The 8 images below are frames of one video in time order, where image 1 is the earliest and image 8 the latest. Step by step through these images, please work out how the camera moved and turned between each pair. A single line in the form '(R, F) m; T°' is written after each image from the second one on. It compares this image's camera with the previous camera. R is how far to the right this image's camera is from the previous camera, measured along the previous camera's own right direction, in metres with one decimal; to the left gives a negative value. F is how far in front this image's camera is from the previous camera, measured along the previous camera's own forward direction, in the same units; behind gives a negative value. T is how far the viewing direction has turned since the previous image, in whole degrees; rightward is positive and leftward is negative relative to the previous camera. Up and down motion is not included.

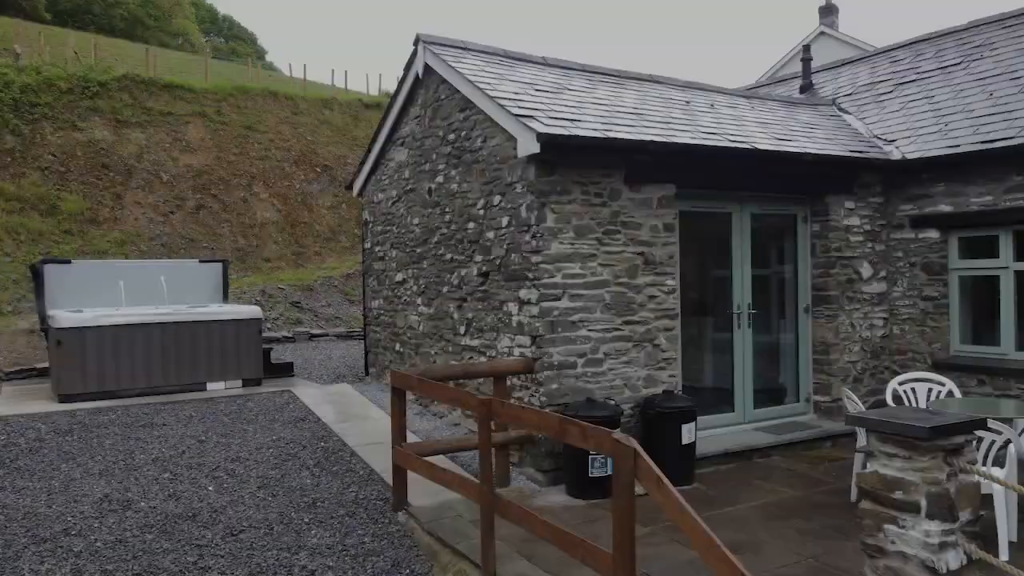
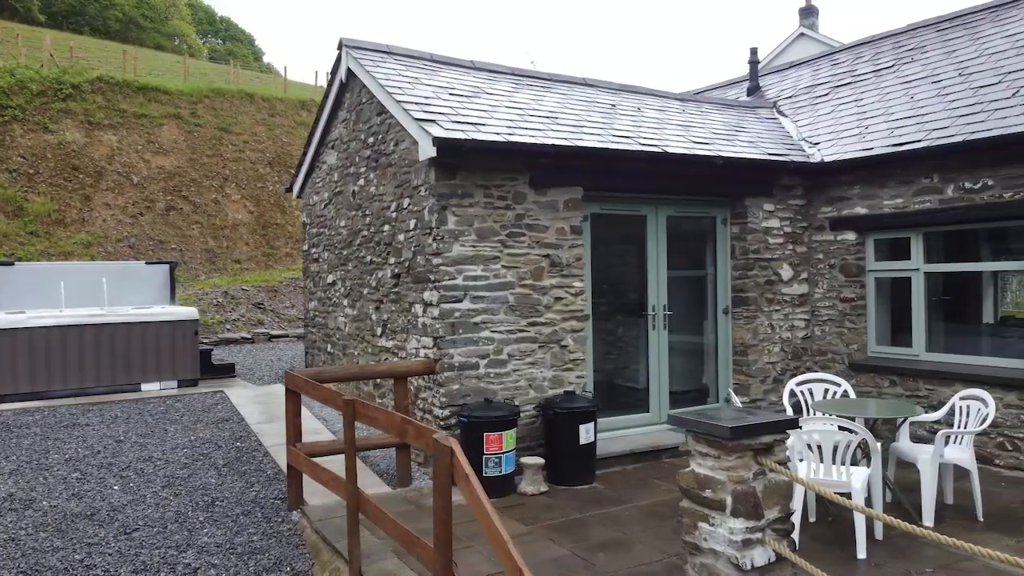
(+0.6, -0.1) m; 0°
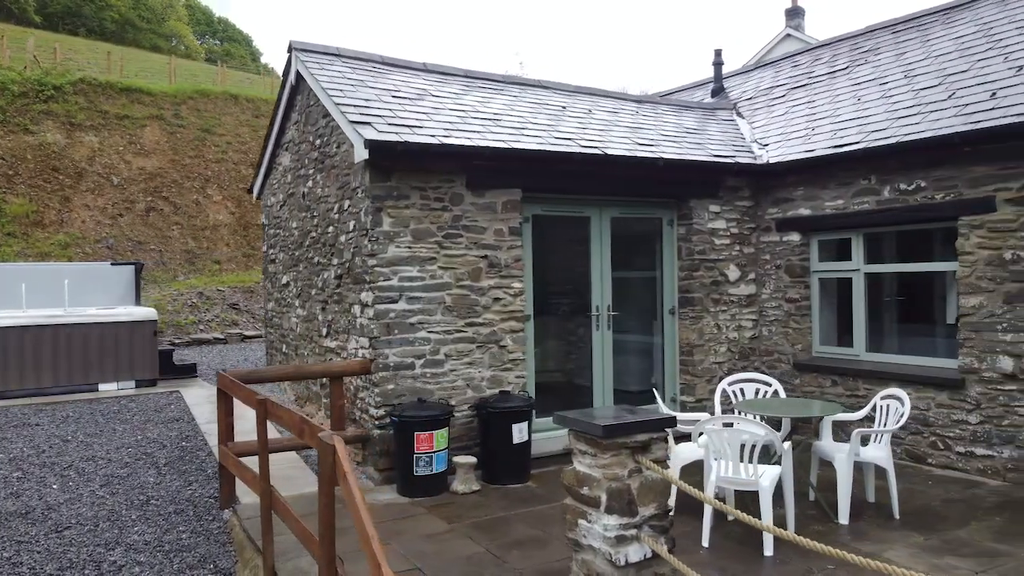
(+0.4, -0.1) m; 0°
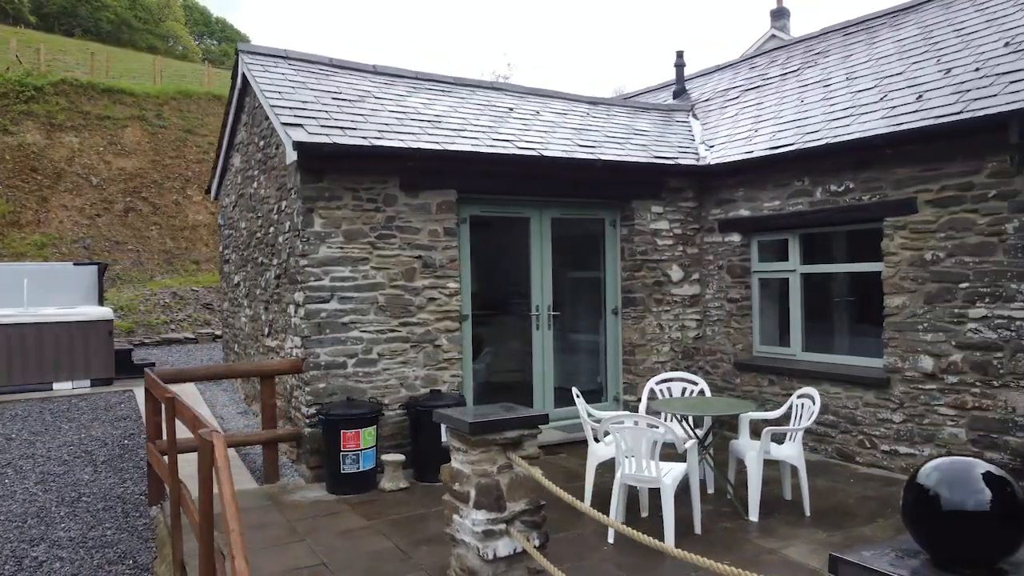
(+0.4, -0.1) m; 0°
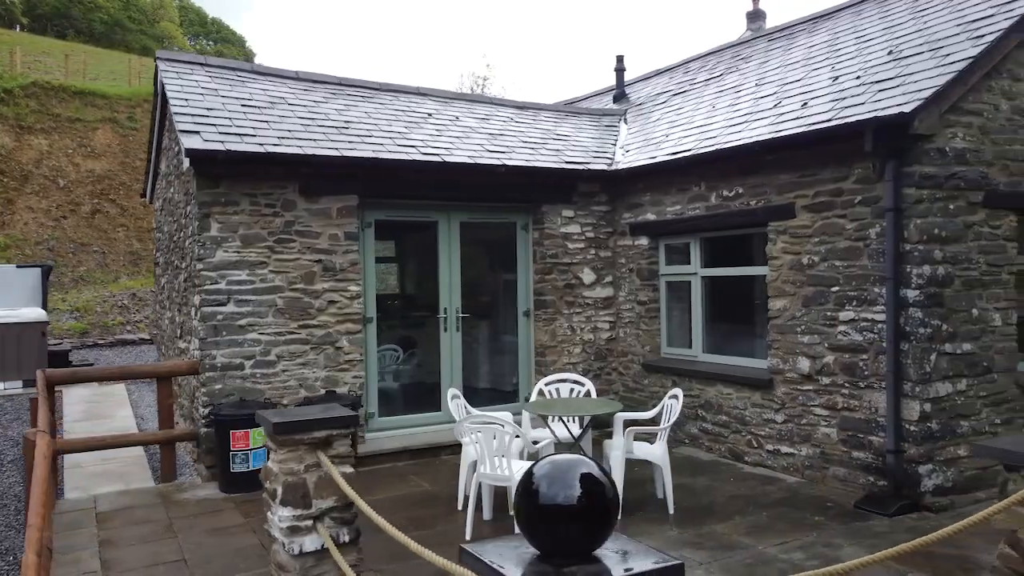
(+0.7, -0.1) m; 0°
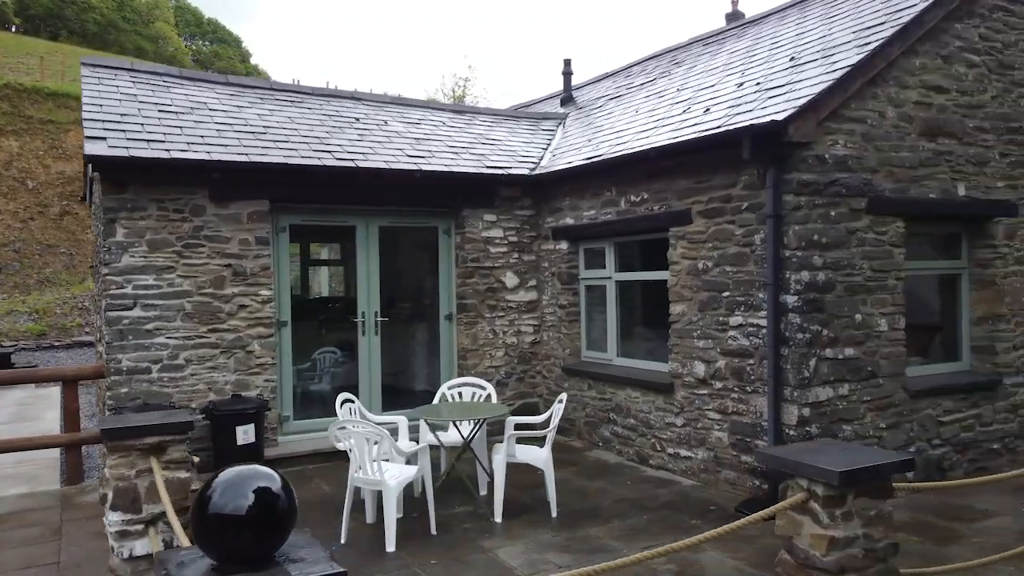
(+0.6, -0.1) m; 0°
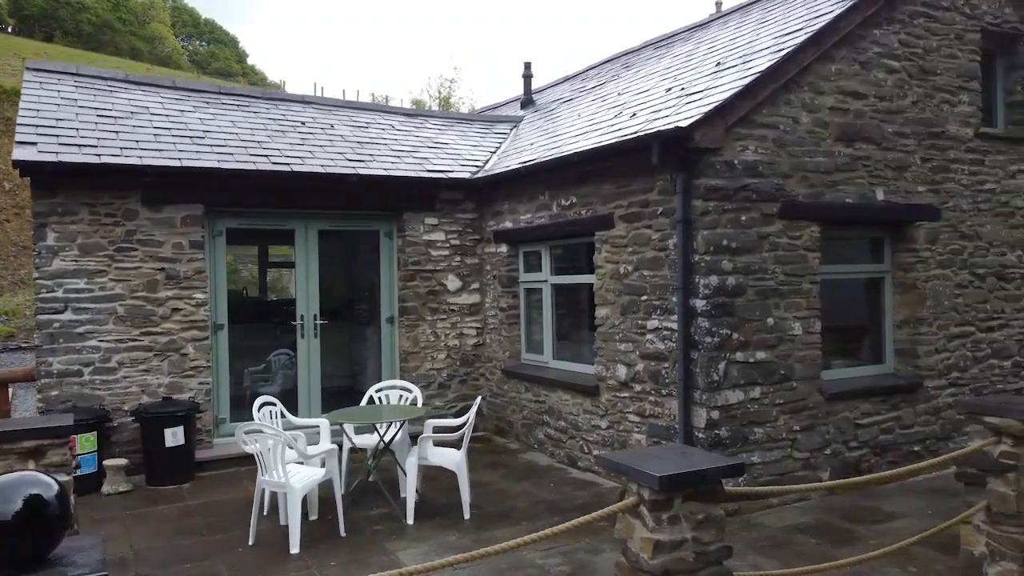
(+0.5, -0.1) m; 0°
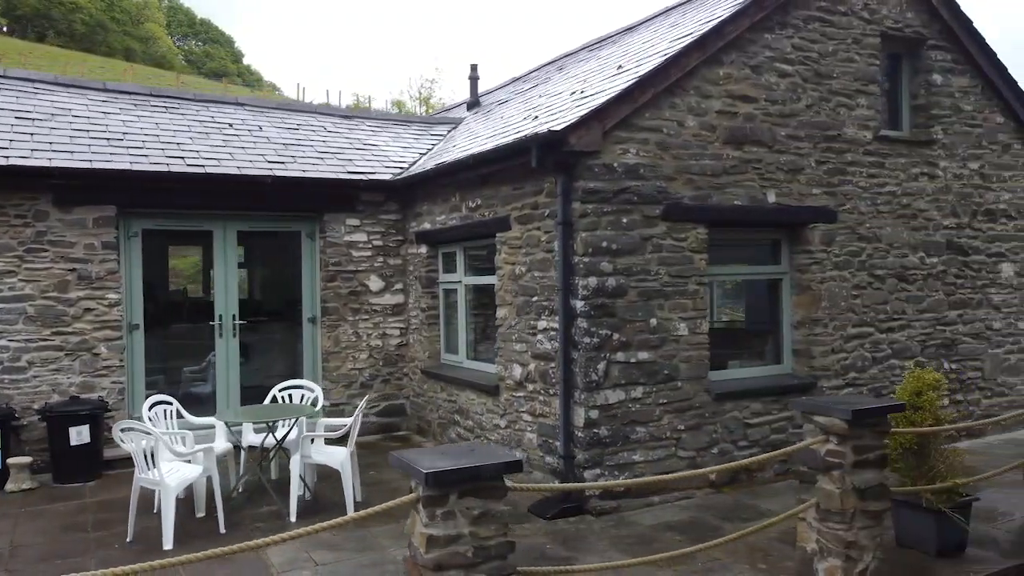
(+0.6, -0.1) m; 0°
